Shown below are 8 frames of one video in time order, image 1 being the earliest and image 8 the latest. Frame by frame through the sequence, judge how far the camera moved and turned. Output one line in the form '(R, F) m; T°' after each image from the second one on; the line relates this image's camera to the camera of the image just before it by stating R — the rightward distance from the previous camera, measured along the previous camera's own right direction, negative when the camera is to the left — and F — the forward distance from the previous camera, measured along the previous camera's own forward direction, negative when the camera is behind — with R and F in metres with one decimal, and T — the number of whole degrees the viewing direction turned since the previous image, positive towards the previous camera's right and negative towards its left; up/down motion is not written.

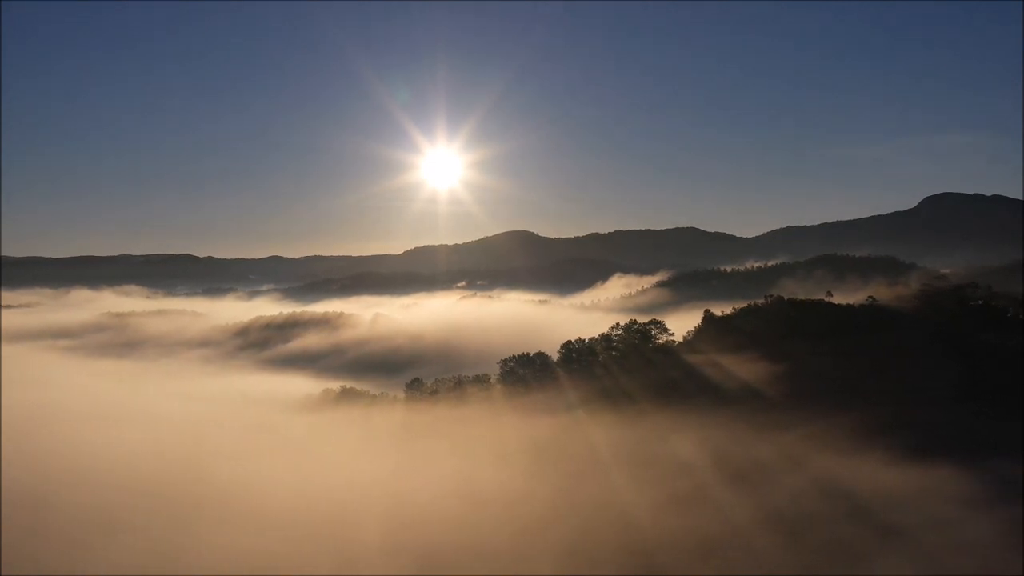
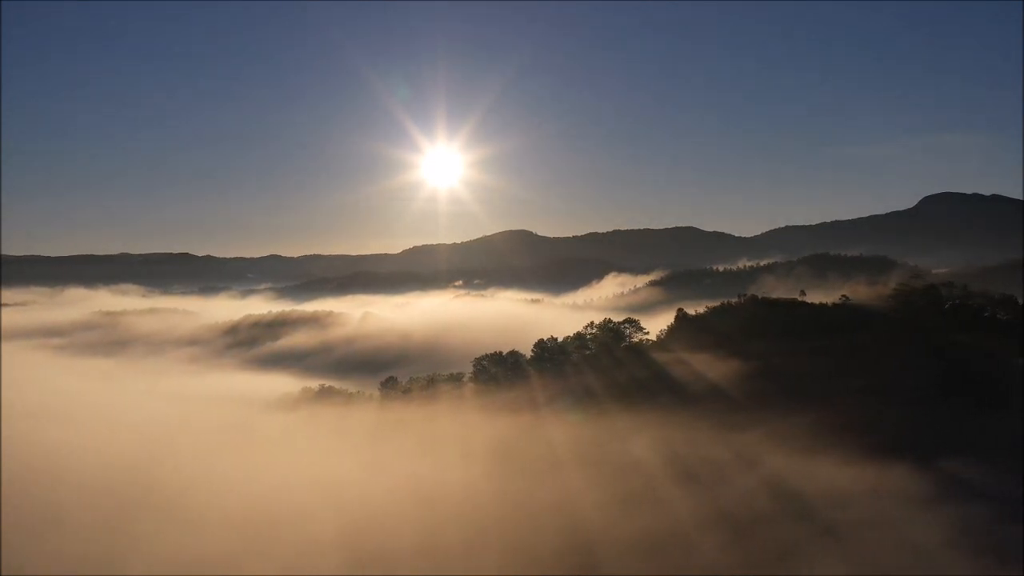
(+2.4, +0.1) m; 0°
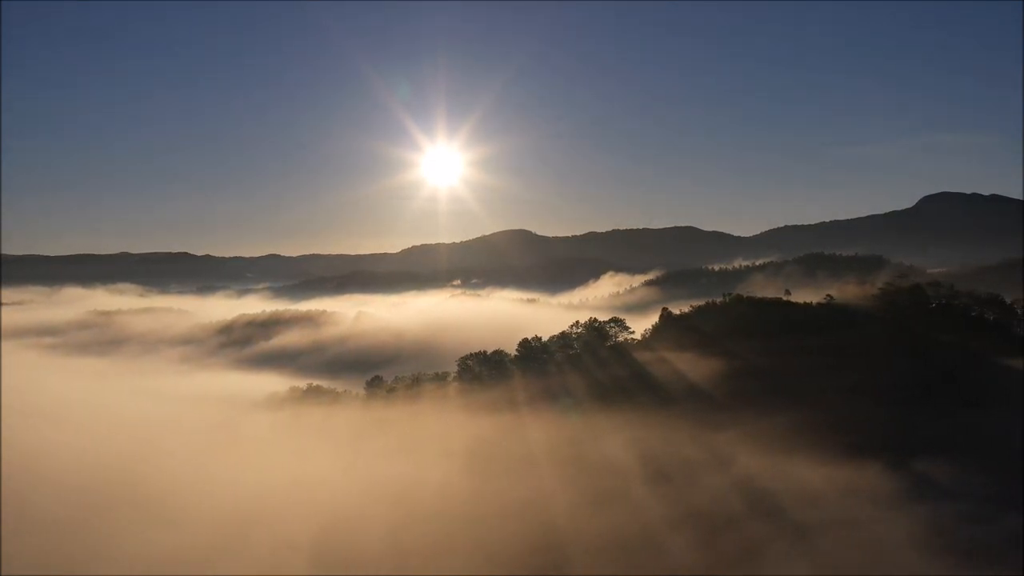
(+1.4, +0.1) m; 0°
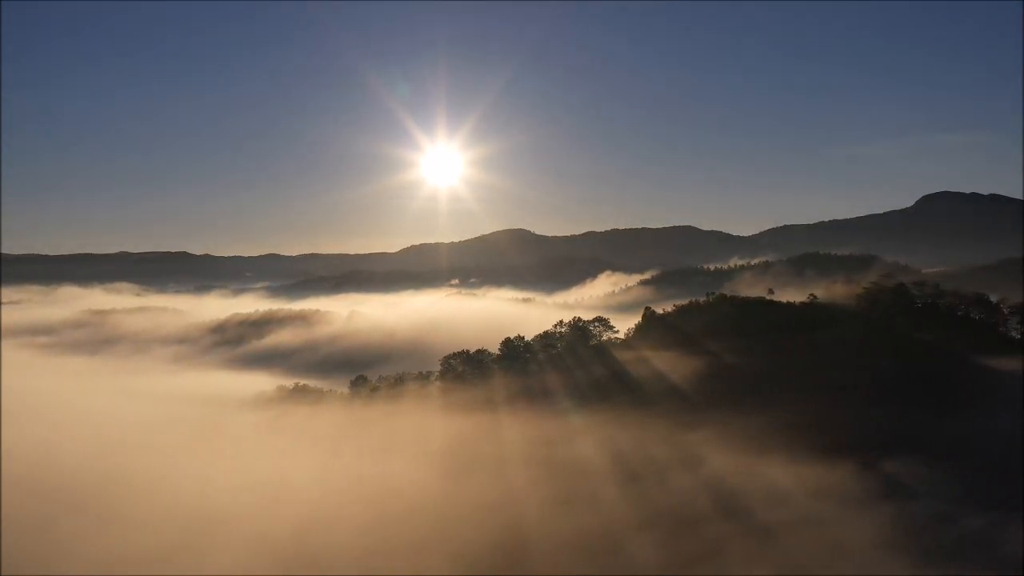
(+1.5, +0.1) m; 0°
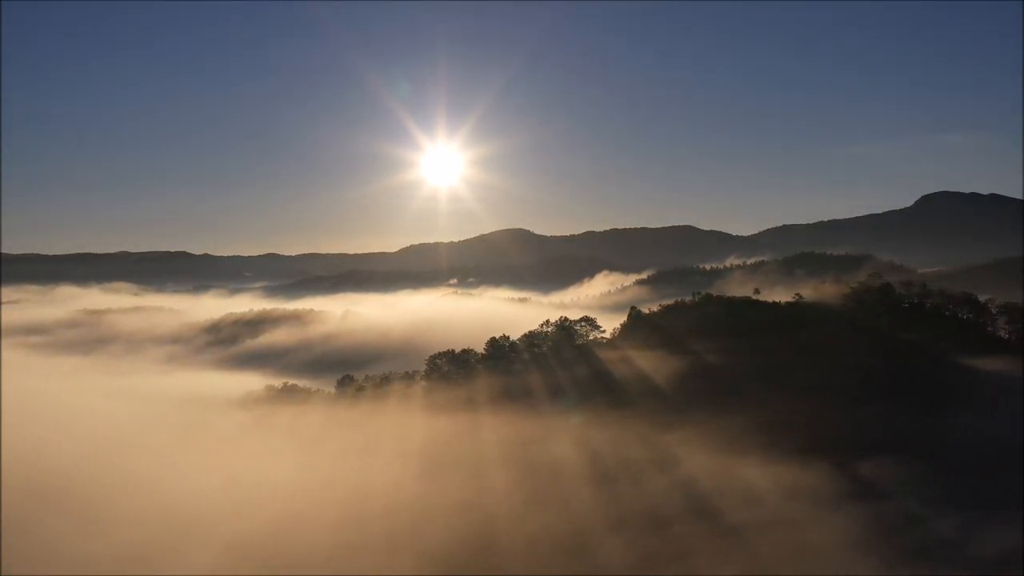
(+1.3, +0.1) m; 0°
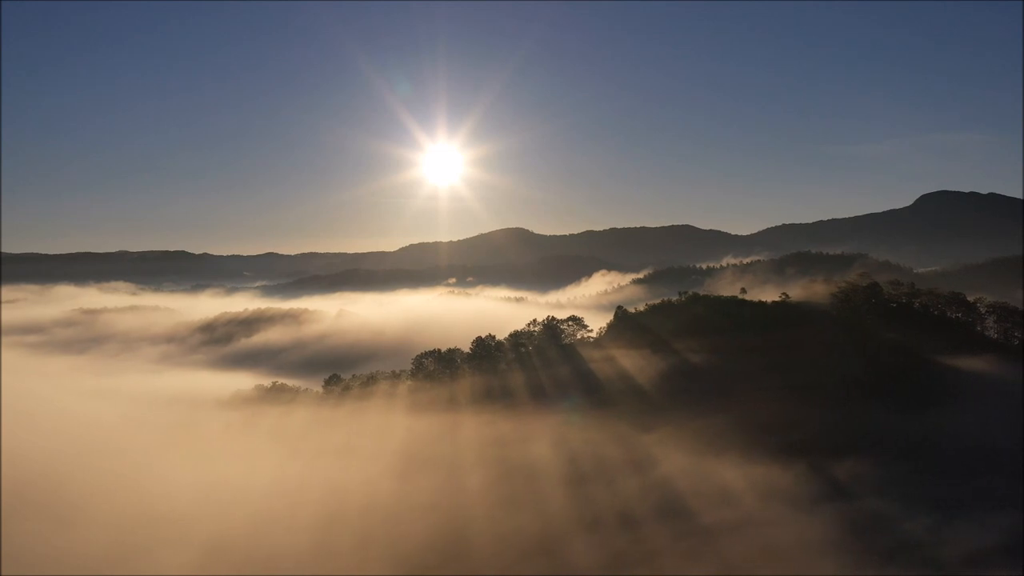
(+1.2, +0.1) m; 0°
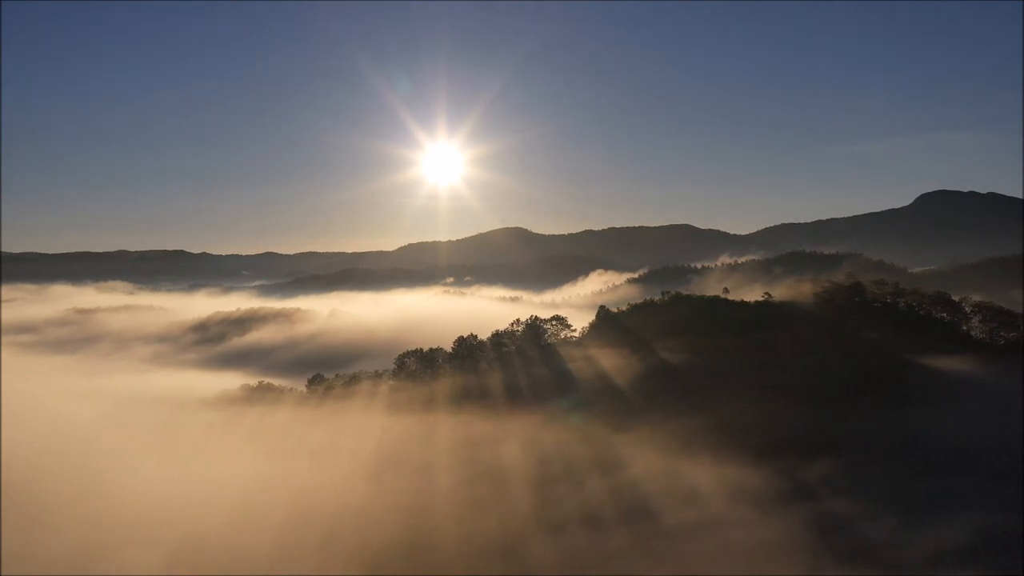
(+1.6, +0.1) m; 0°
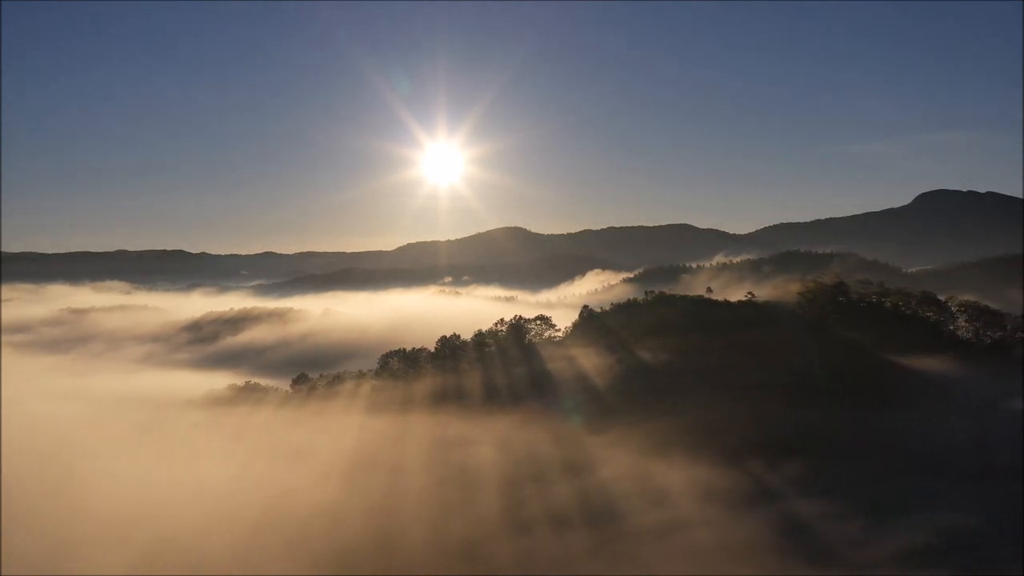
(+1.5, +0.2) m; 0°
